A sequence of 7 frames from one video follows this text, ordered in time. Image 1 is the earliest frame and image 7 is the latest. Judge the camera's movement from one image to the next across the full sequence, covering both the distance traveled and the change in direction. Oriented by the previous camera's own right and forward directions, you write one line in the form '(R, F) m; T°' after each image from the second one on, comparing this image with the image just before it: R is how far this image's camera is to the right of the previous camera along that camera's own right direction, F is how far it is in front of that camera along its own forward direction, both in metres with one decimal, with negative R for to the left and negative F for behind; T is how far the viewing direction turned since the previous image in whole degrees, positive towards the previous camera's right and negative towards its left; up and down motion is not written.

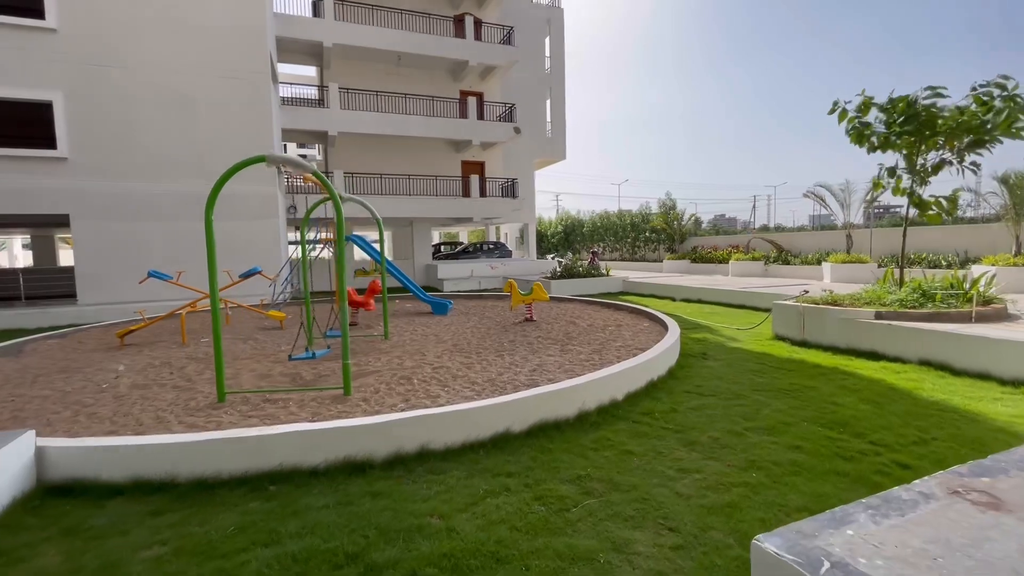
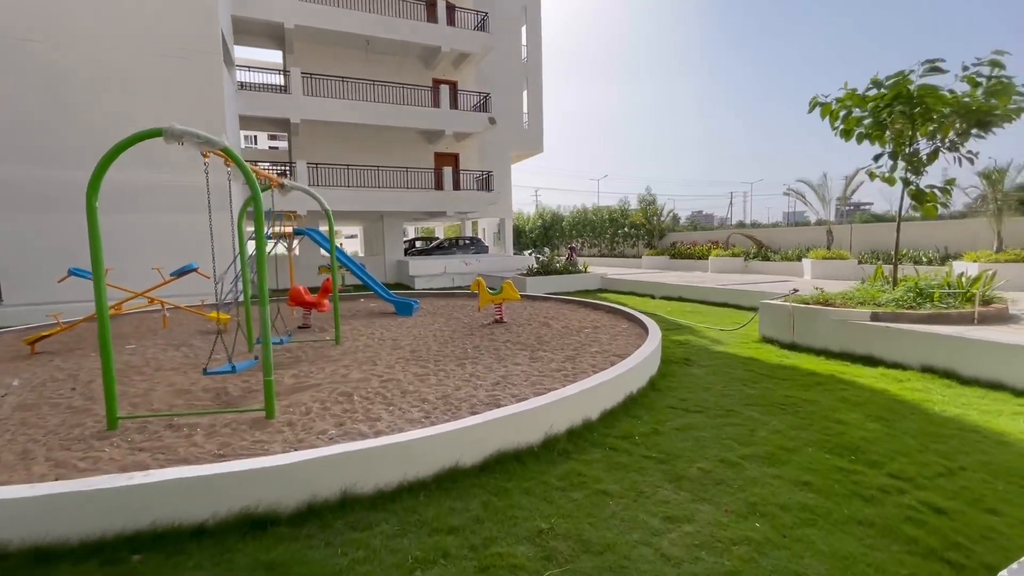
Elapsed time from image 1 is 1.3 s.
(+0.2, +0.7) m; +2°
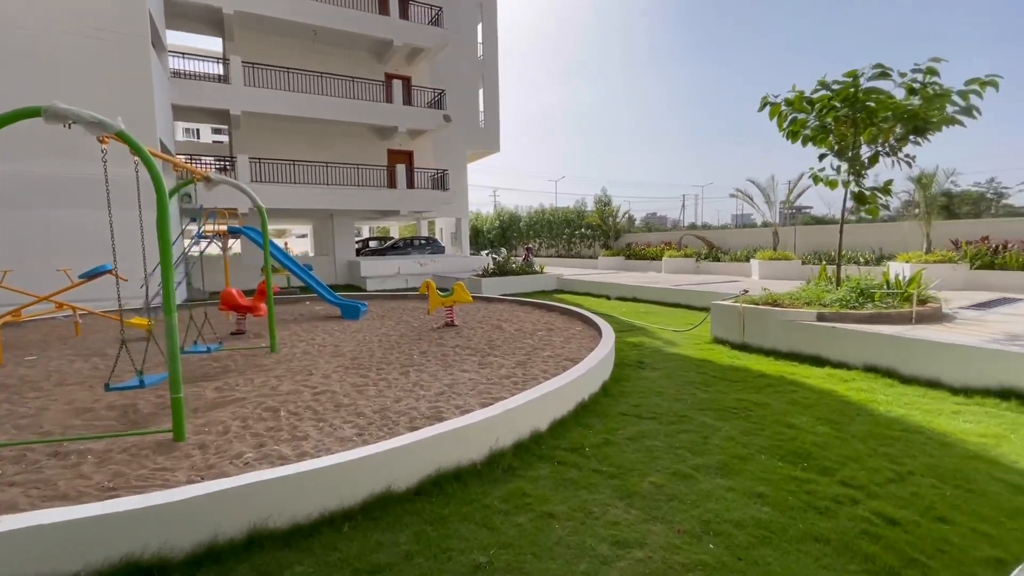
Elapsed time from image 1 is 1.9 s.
(+0.1, +0.3) m; +5°
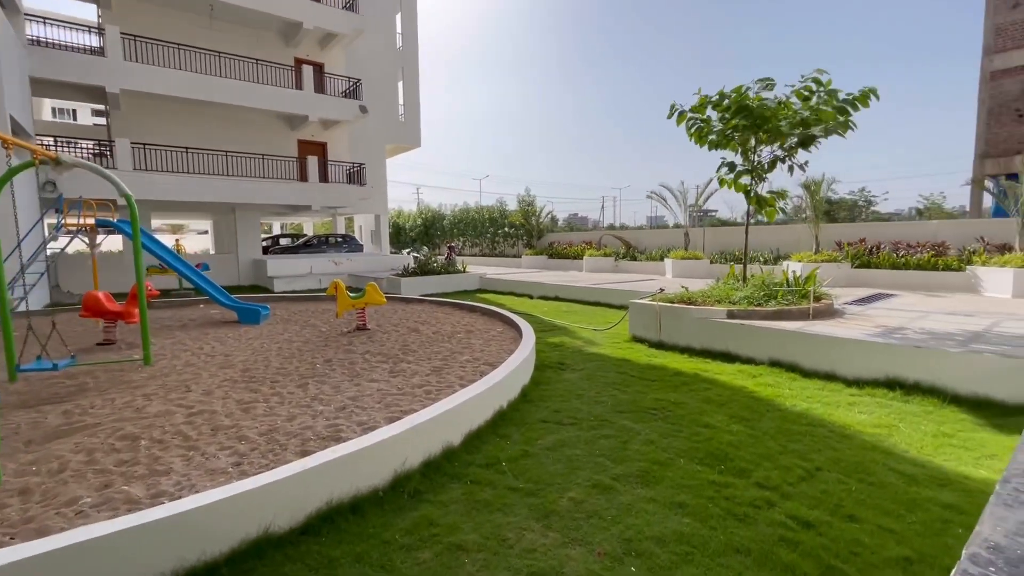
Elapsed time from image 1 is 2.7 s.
(+0.1, +0.3) m; +9°
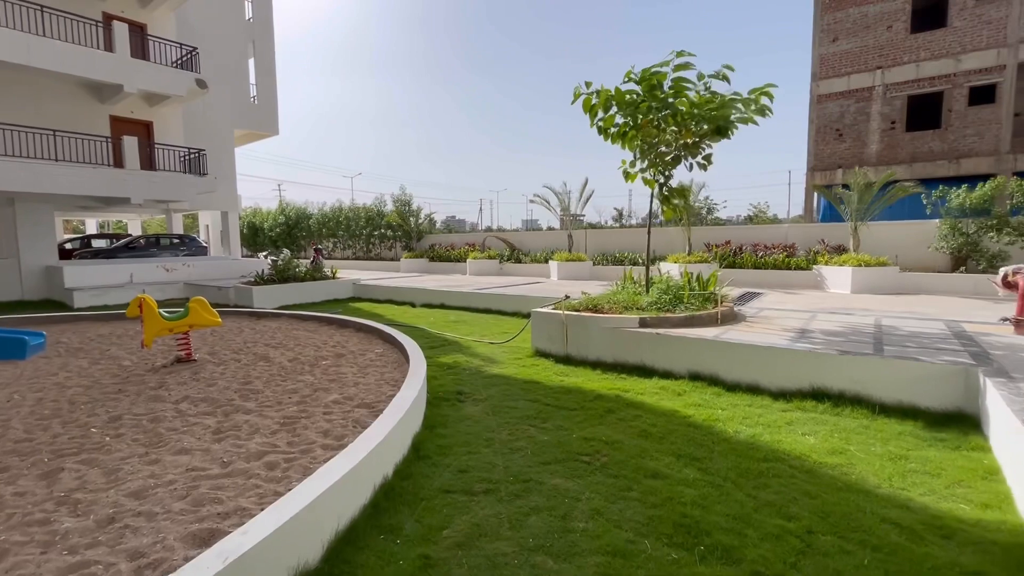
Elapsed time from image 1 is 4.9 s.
(0.0, +1.2) m; +14°
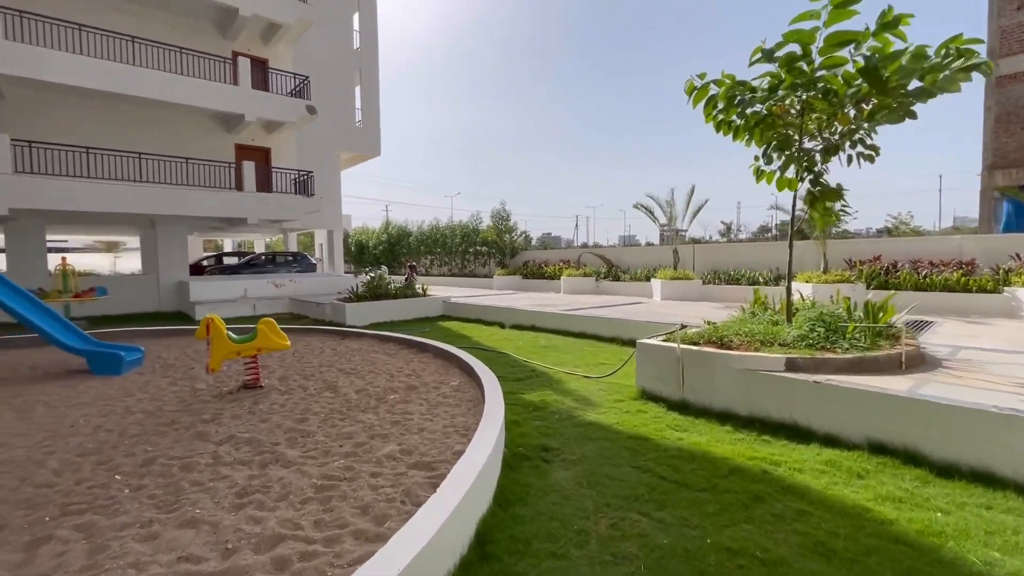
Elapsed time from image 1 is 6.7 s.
(-0.1, +1.0) m; -11°
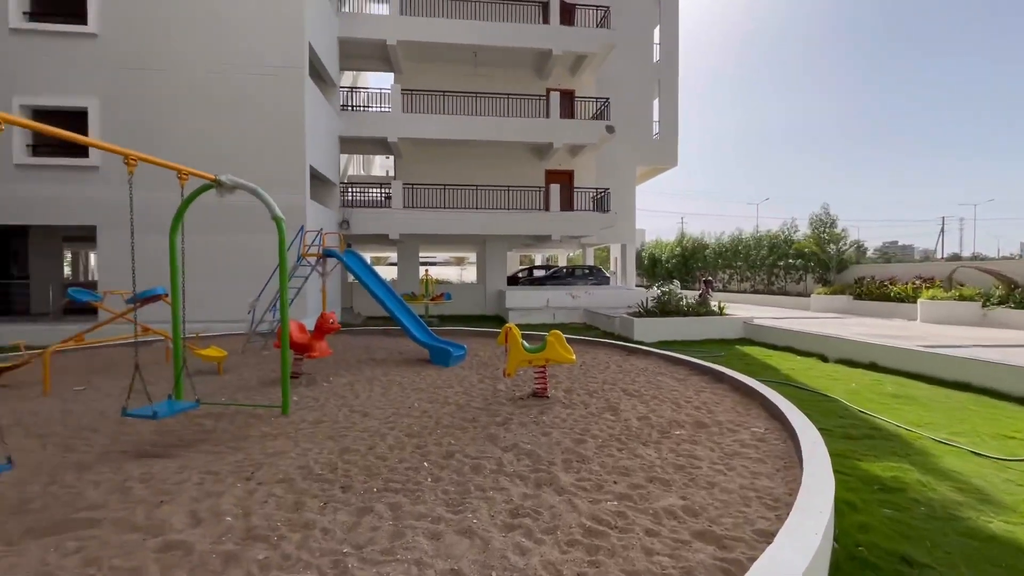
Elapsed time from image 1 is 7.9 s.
(-0.1, +0.5) m; -34°
